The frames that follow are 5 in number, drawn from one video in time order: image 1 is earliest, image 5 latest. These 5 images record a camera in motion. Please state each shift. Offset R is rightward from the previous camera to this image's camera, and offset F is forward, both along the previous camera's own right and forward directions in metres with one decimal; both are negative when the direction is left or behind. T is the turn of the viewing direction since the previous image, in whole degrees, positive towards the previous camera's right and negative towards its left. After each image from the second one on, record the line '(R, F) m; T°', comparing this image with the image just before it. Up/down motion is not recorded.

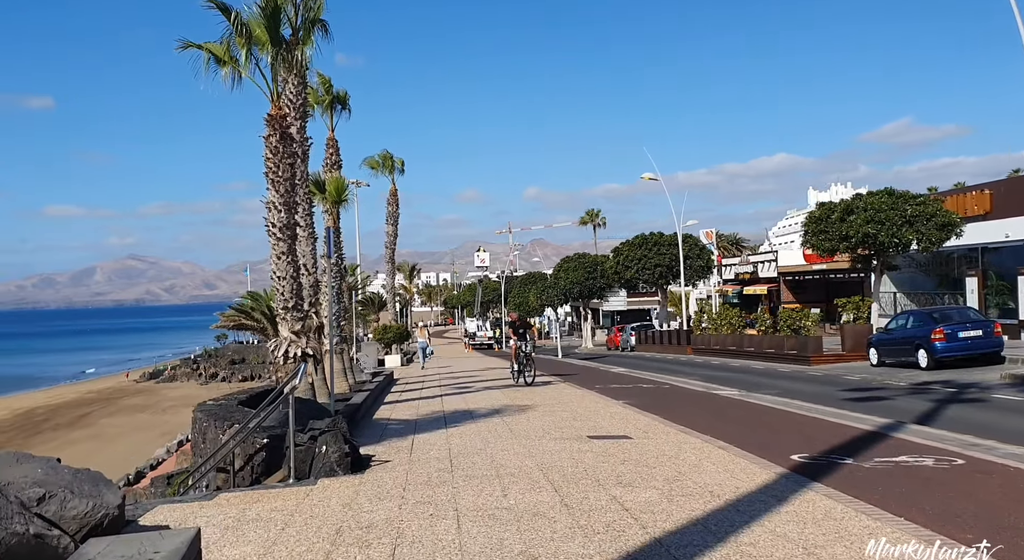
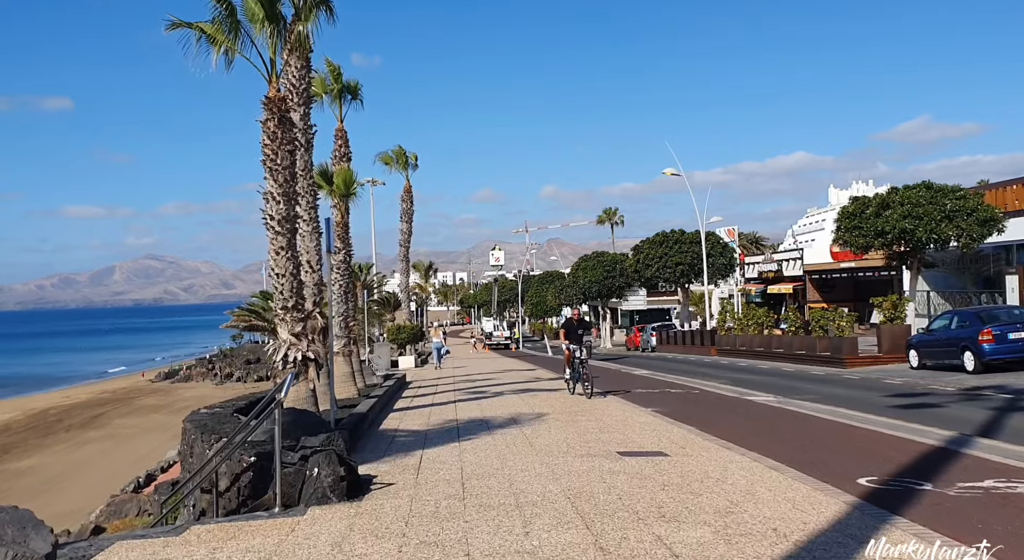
(0.0, +1.2) m; -1°
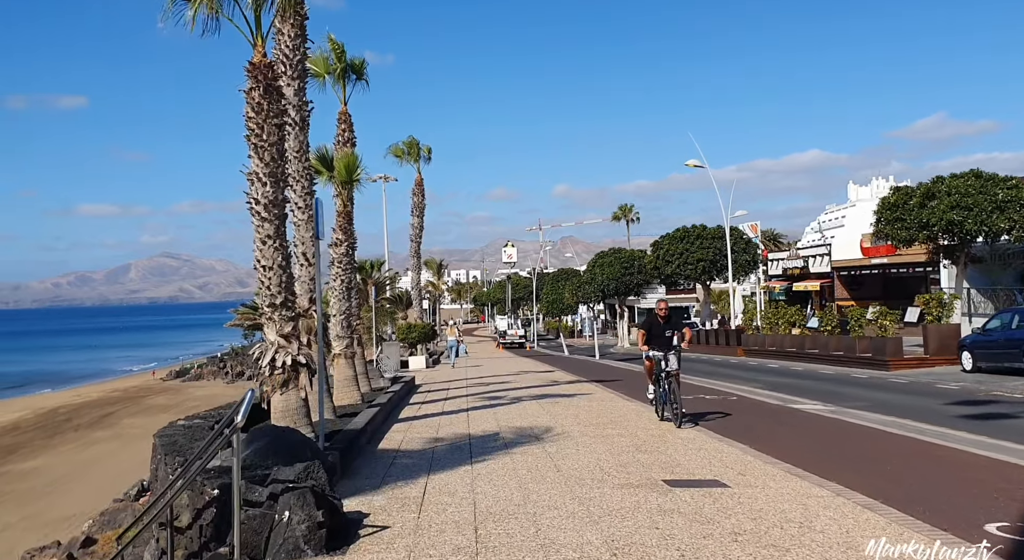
(-0.1, +1.7) m; -1°
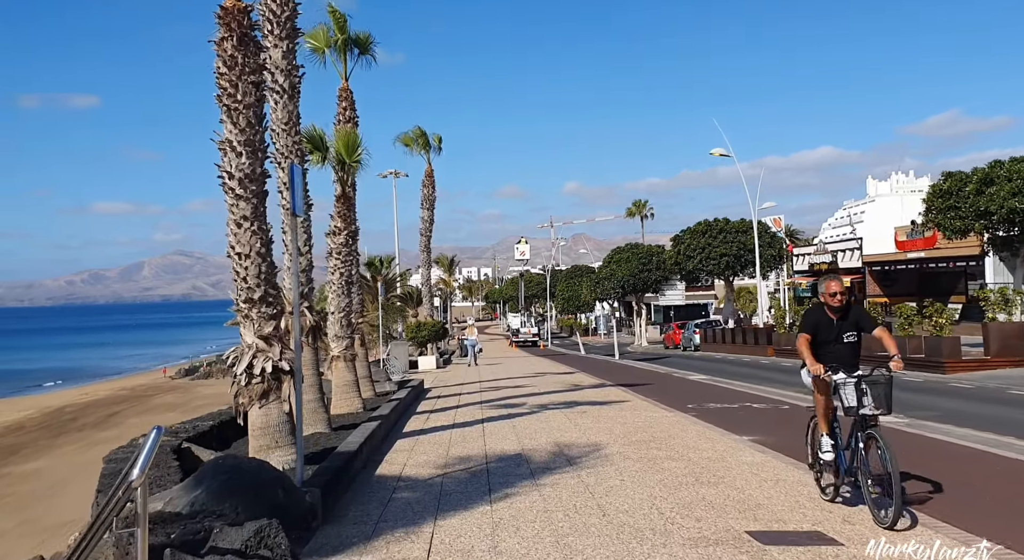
(-0.2, +2.0) m; -1°
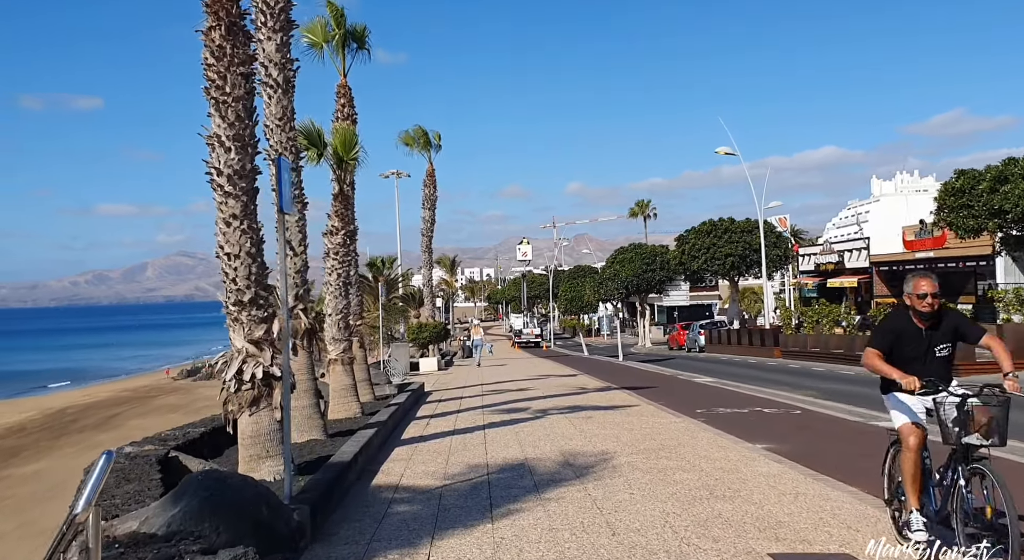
(0.0, +0.5) m; 0°
